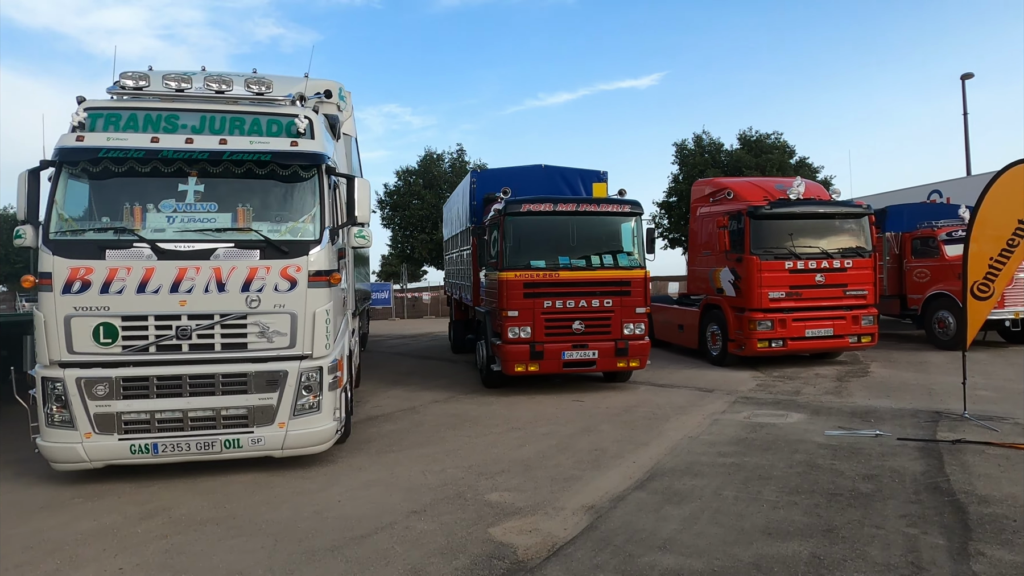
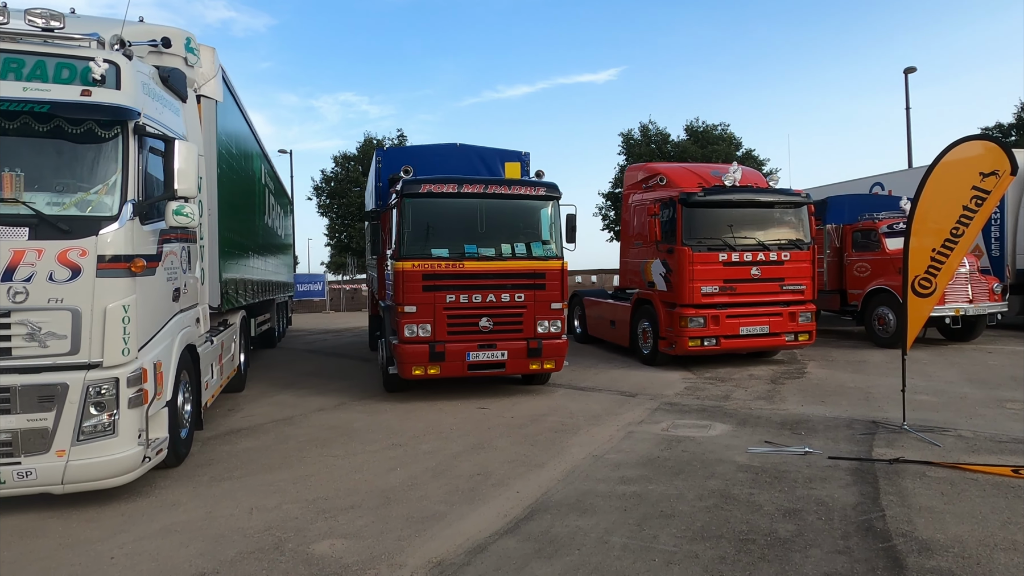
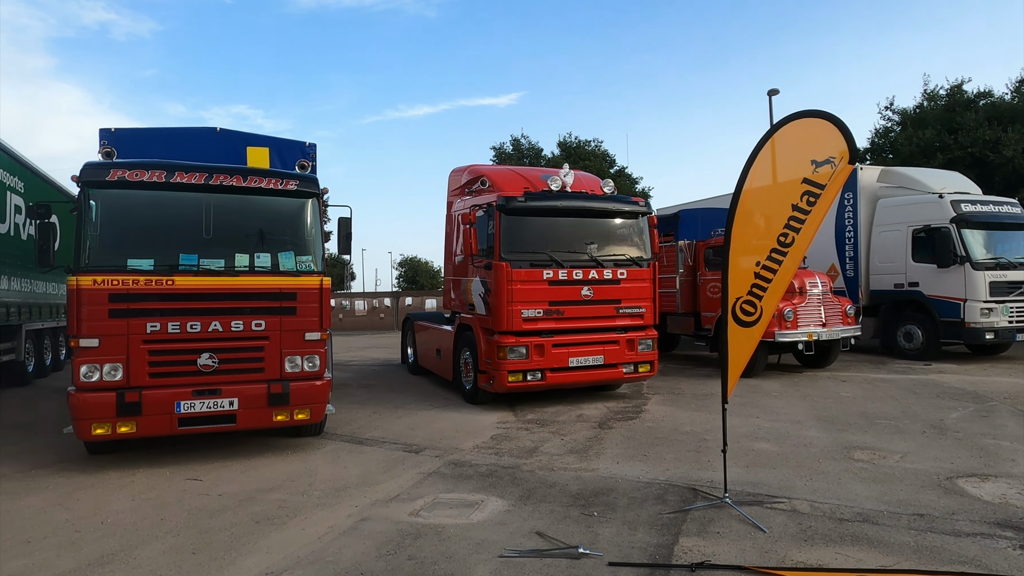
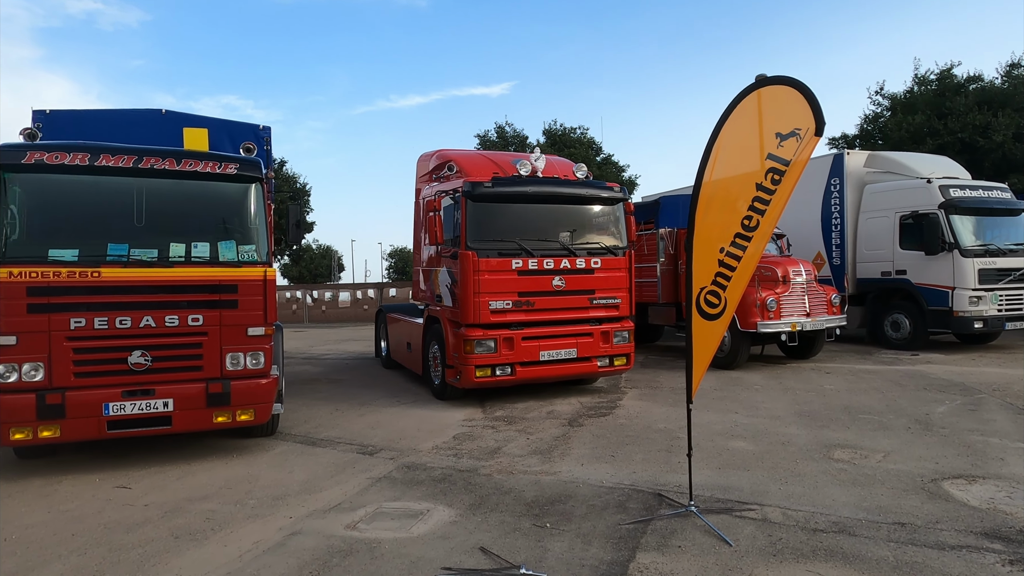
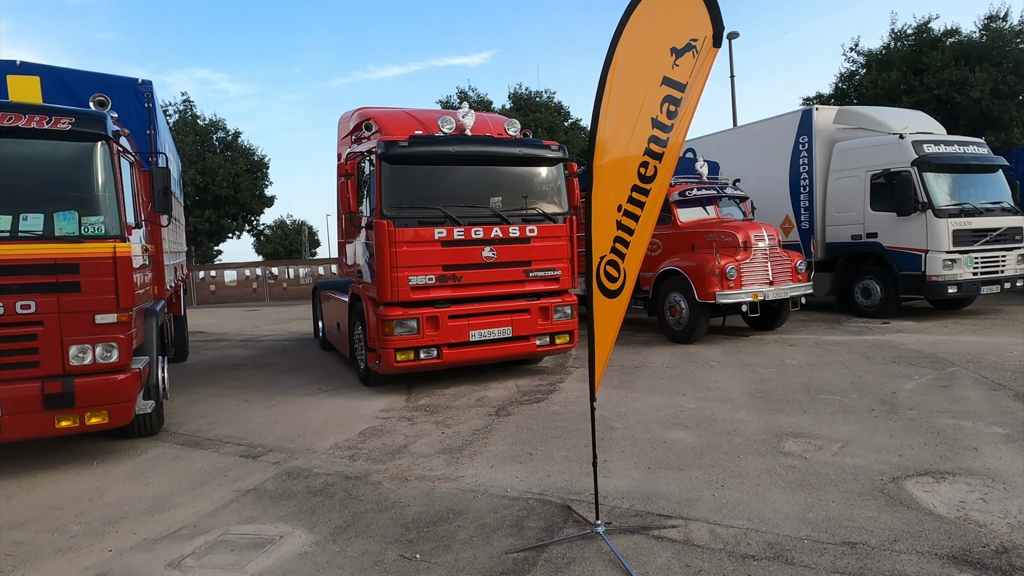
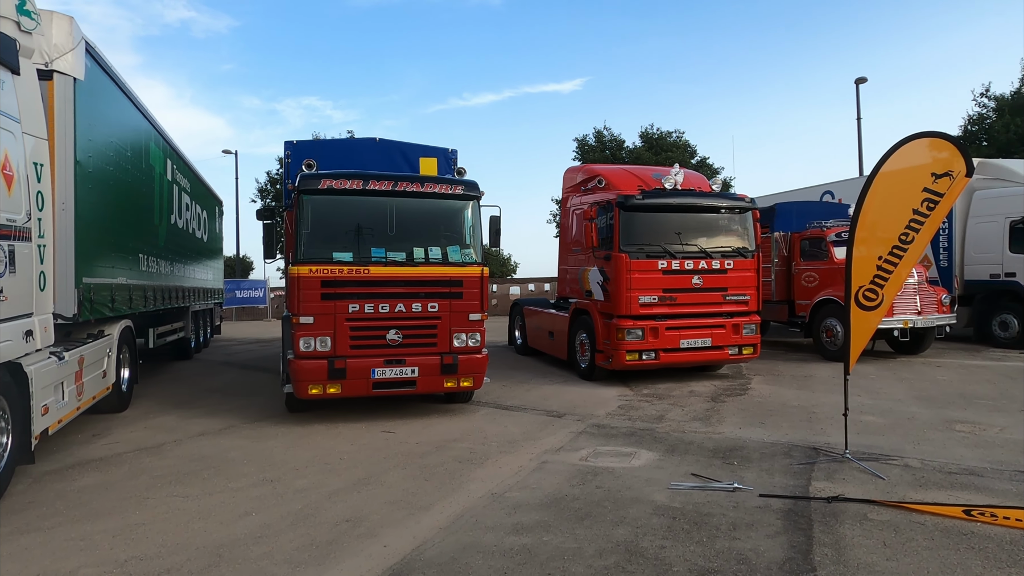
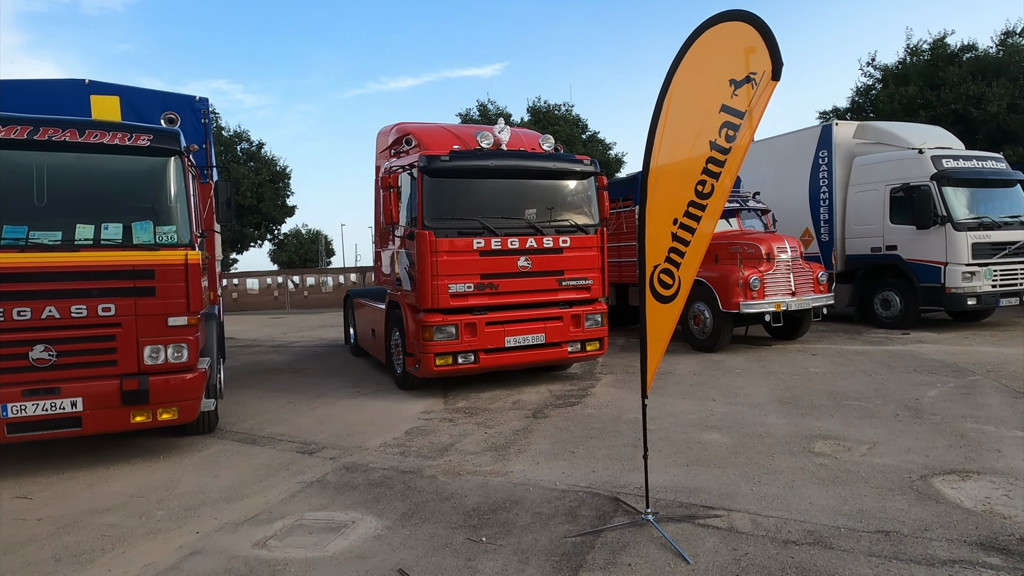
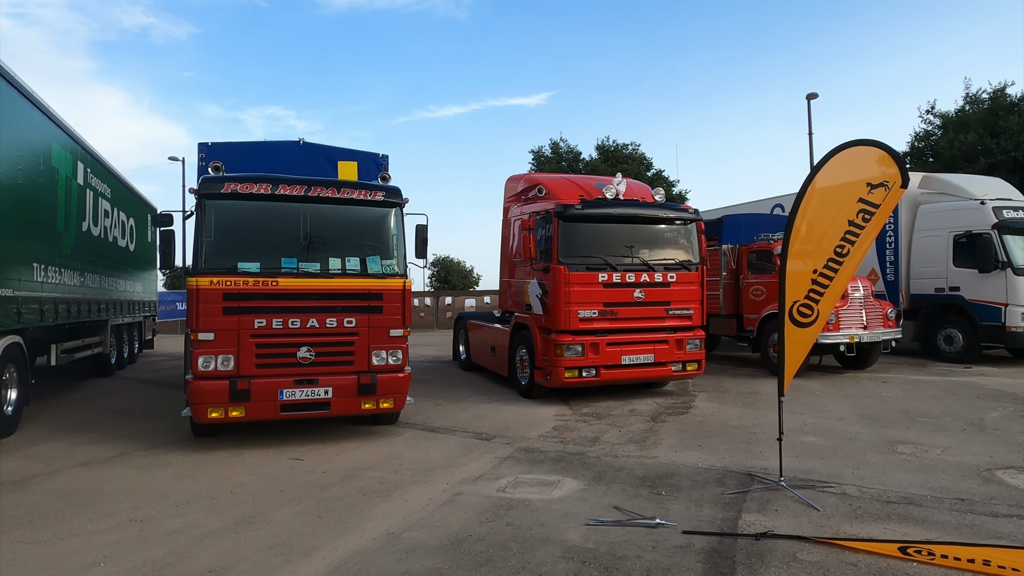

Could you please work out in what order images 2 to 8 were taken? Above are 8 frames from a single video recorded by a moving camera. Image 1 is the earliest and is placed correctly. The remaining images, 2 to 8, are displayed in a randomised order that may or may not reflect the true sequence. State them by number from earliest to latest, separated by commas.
2, 6, 8, 3, 4, 7, 5
